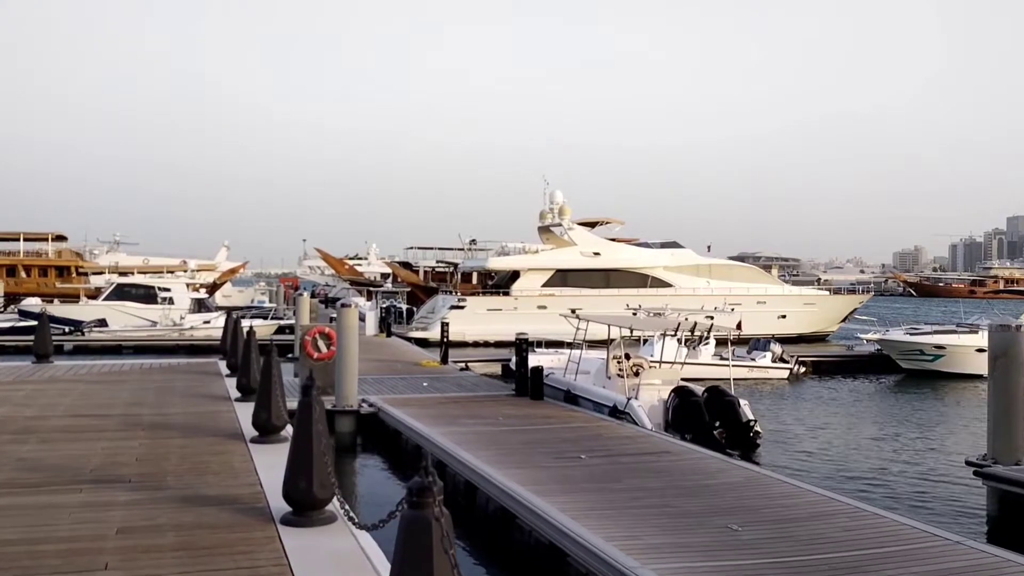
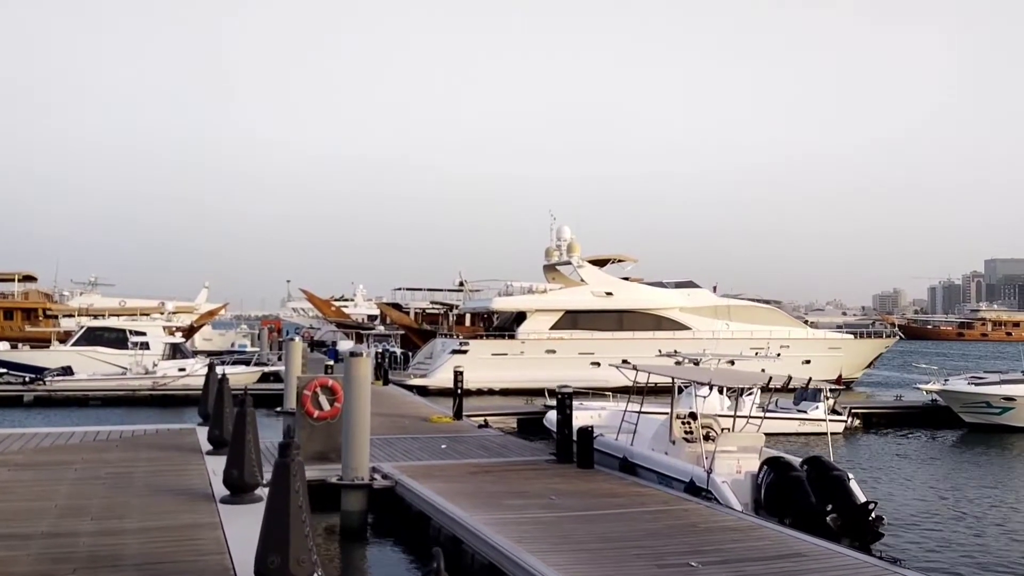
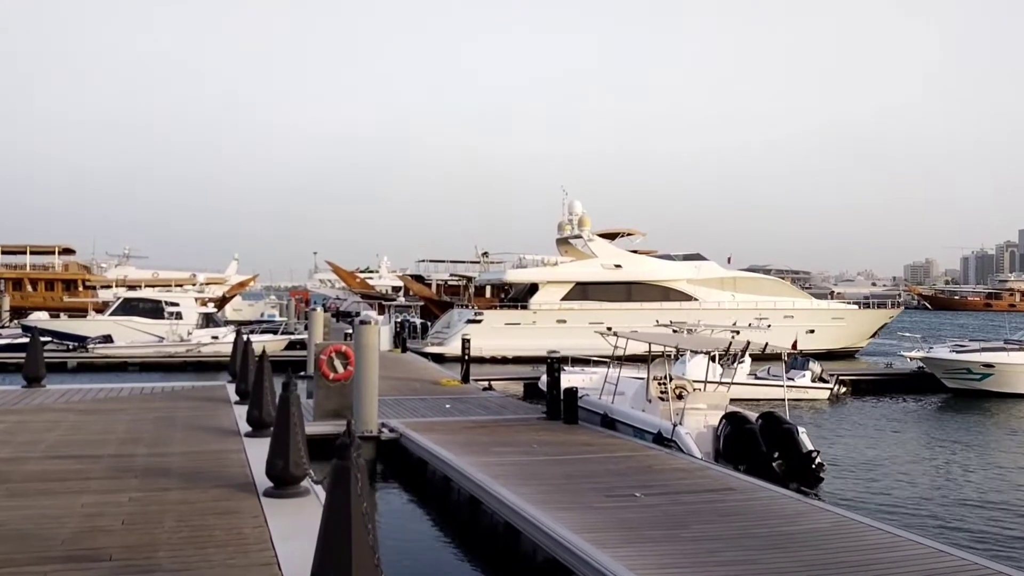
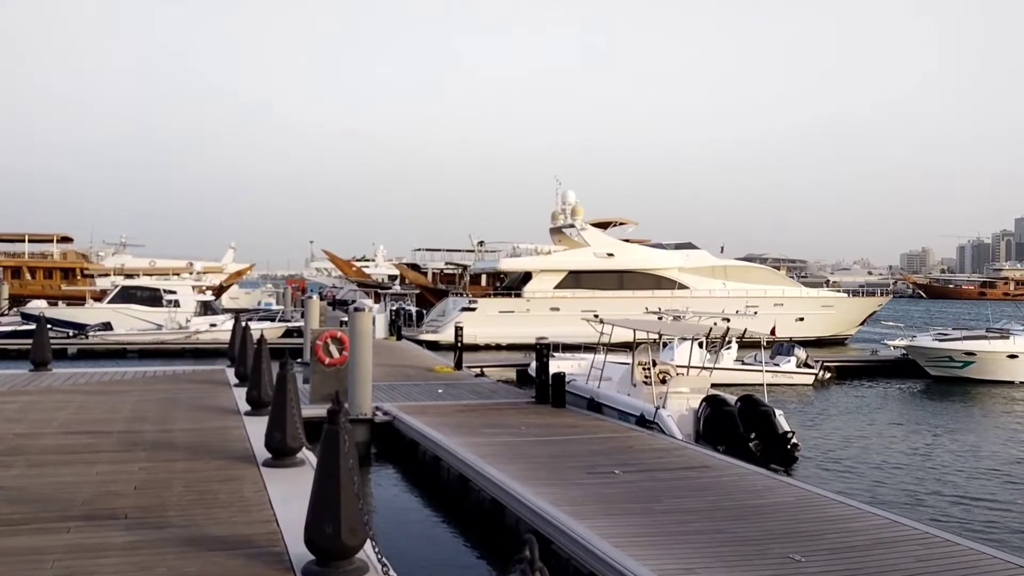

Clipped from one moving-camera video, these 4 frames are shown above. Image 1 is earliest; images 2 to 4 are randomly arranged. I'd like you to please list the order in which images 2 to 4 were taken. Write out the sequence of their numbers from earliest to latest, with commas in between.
4, 3, 2
